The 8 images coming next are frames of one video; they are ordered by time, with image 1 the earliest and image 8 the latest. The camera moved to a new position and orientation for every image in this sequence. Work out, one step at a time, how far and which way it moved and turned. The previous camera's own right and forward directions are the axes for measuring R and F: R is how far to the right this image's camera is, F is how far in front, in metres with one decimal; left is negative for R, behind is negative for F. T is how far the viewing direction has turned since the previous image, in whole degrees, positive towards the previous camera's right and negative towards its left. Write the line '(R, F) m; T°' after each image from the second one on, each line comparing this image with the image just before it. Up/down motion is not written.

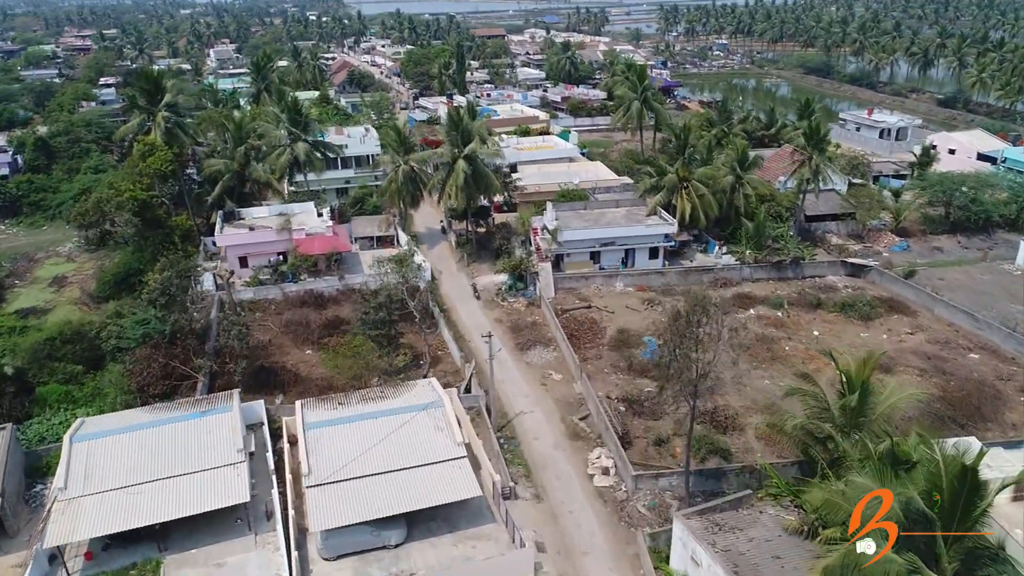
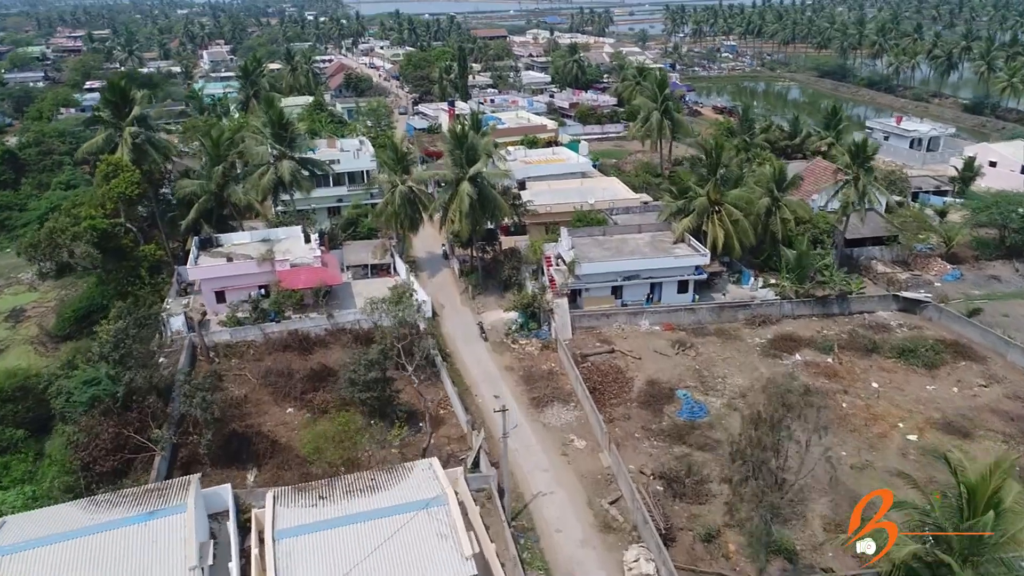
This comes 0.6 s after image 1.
(-0.5, +4.3) m; 0°
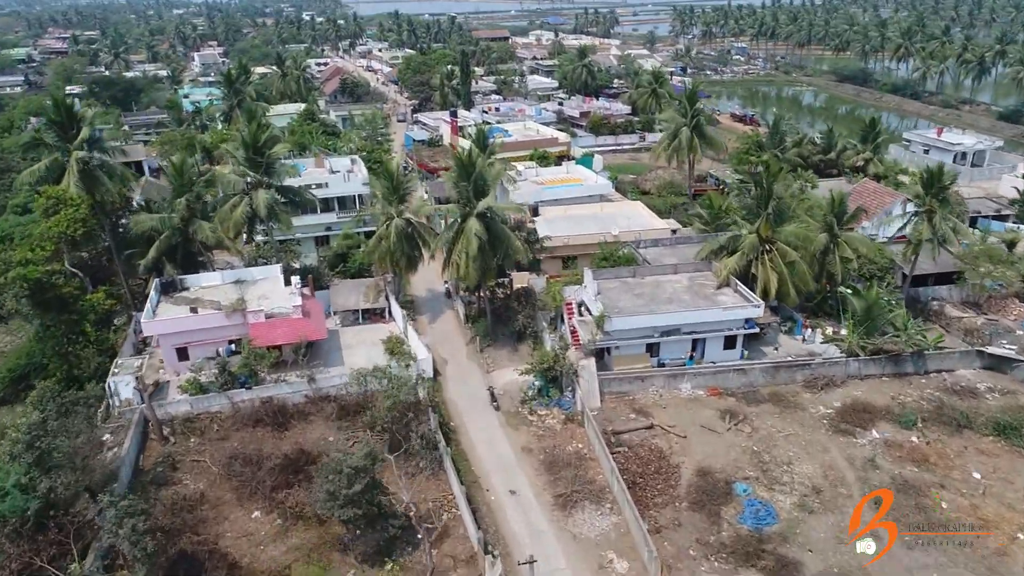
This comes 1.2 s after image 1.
(-0.6, +5.3) m; 0°
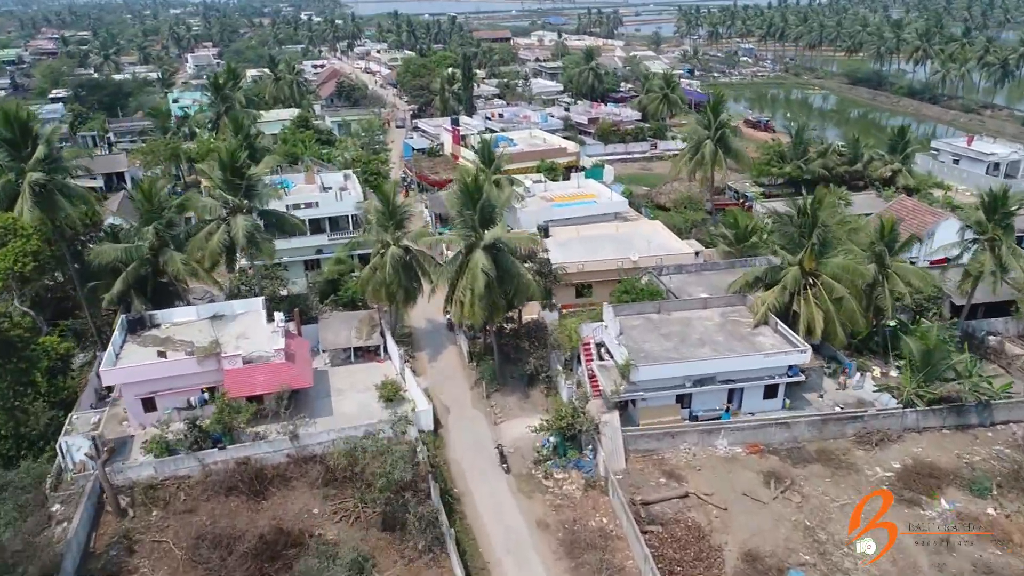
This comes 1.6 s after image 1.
(-0.4, +3.4) m; 0°
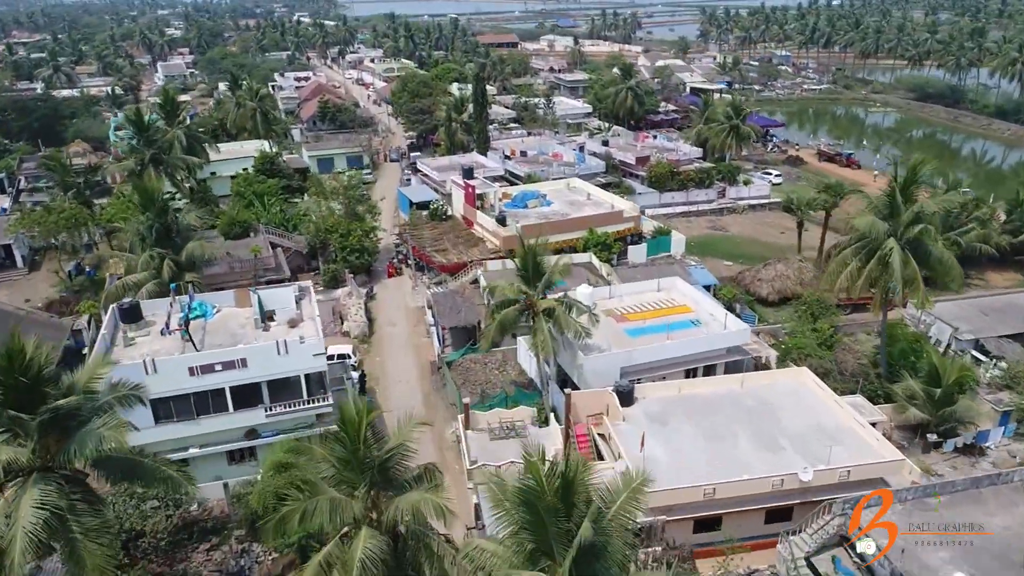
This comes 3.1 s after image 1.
(-1.8, +14.8) m; 0°
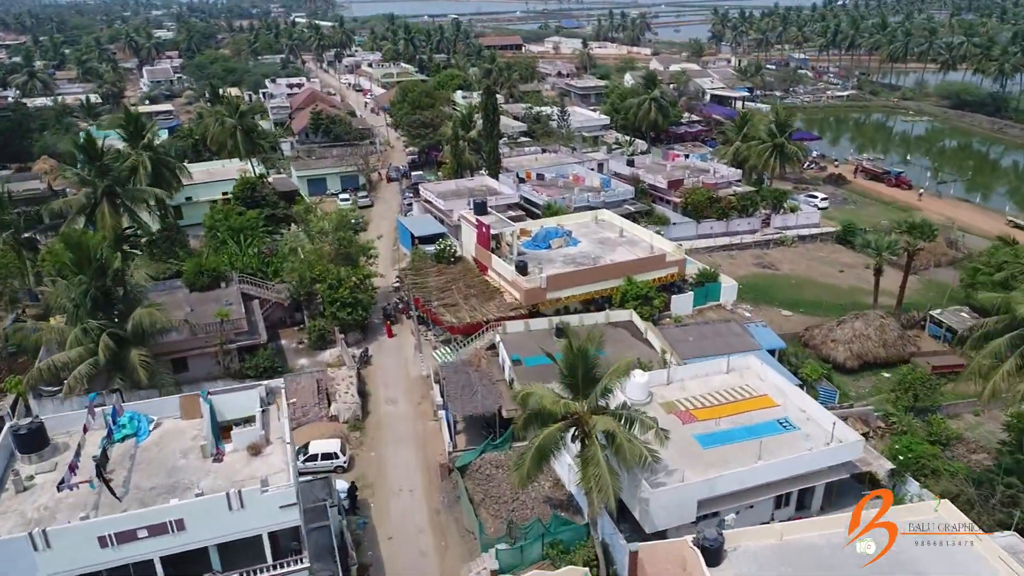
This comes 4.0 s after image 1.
(-0.9, +6.2) m; 0°
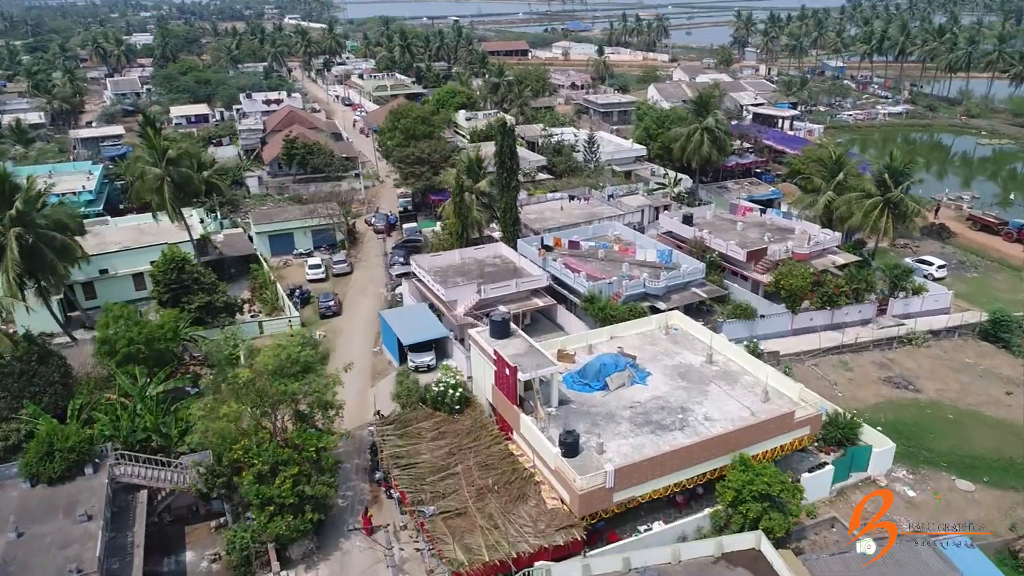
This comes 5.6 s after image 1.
(-1.1, +11.9) m; 0°
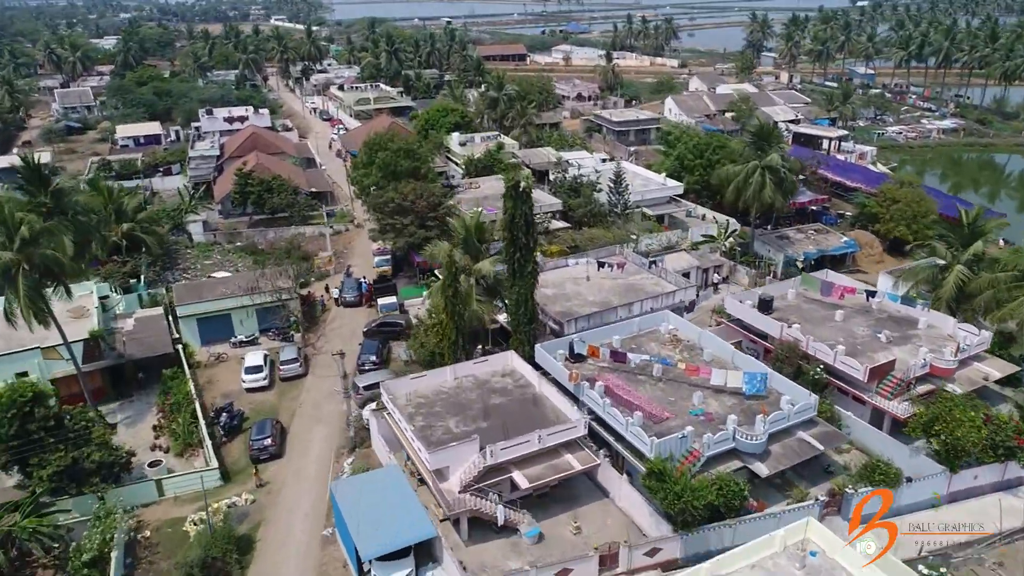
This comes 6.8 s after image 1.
(-0.7, +10.5) m; 0°
